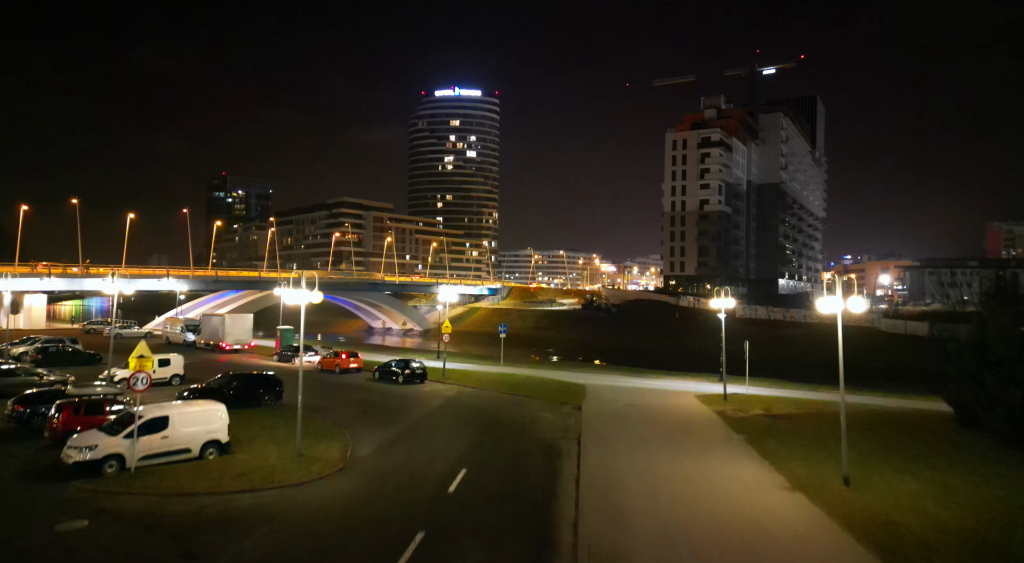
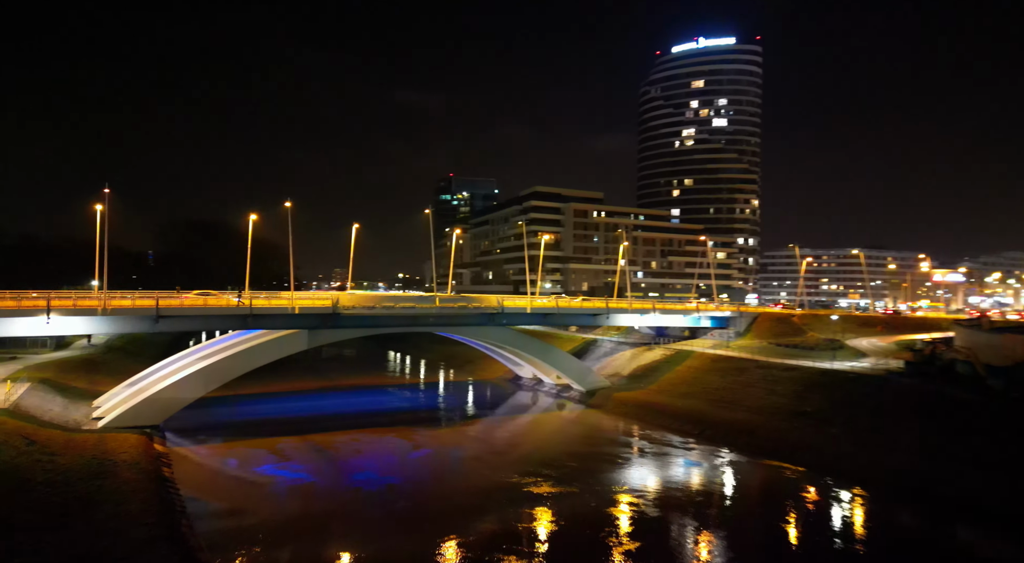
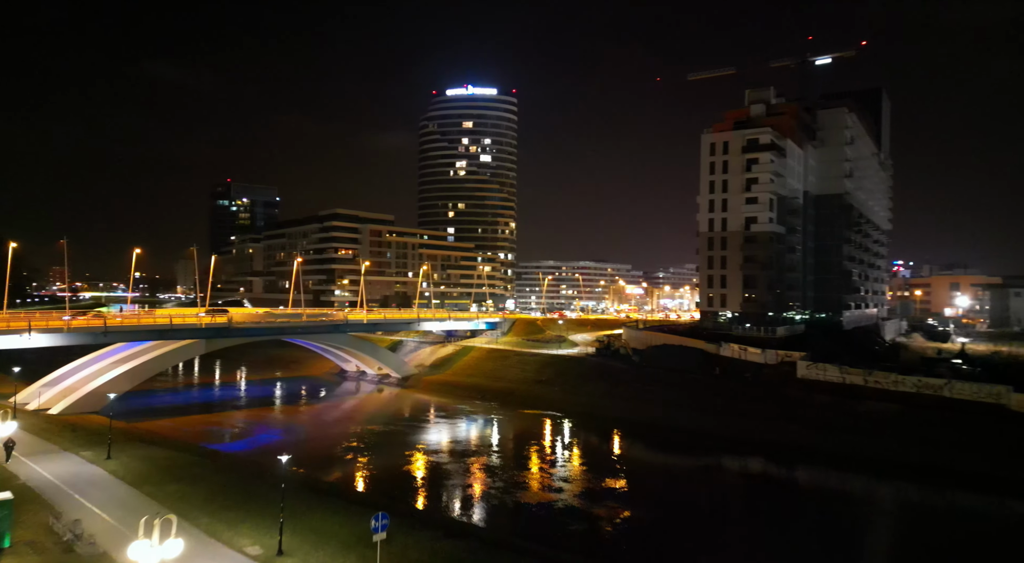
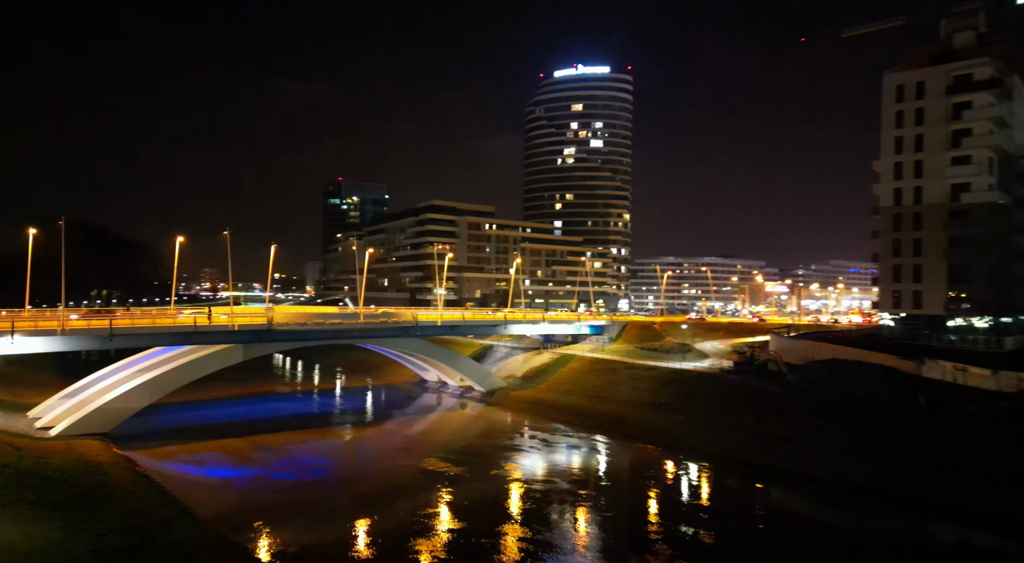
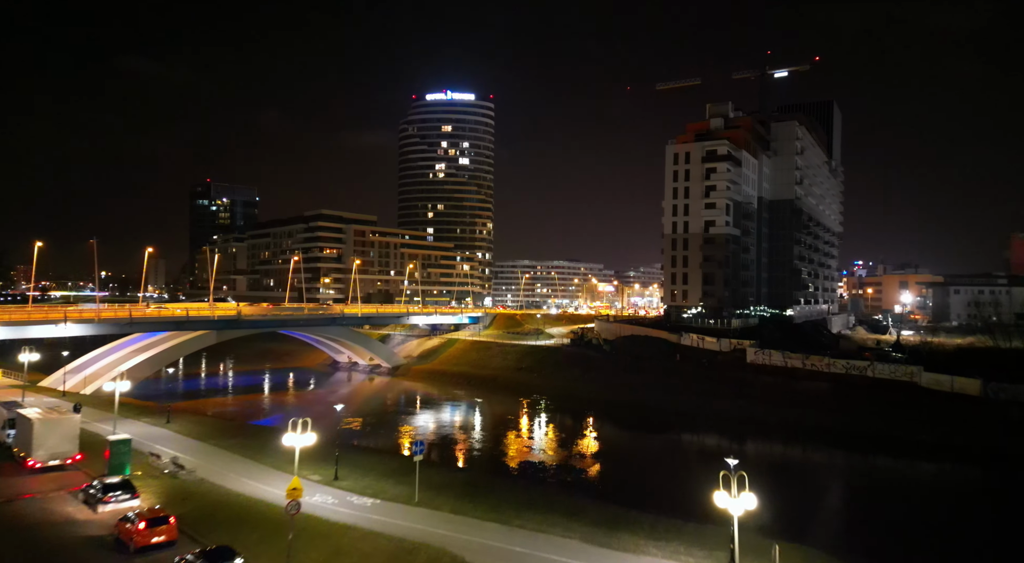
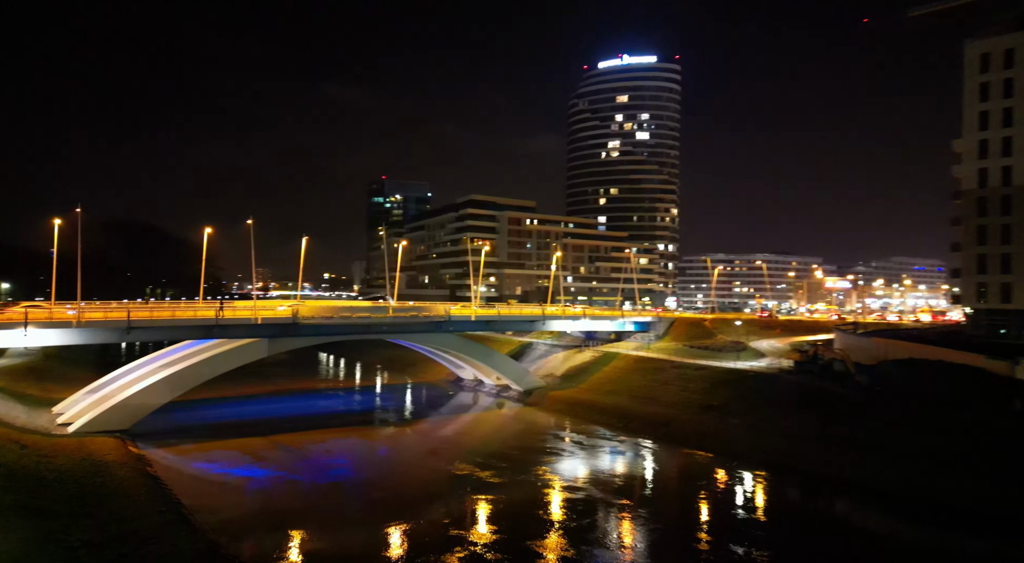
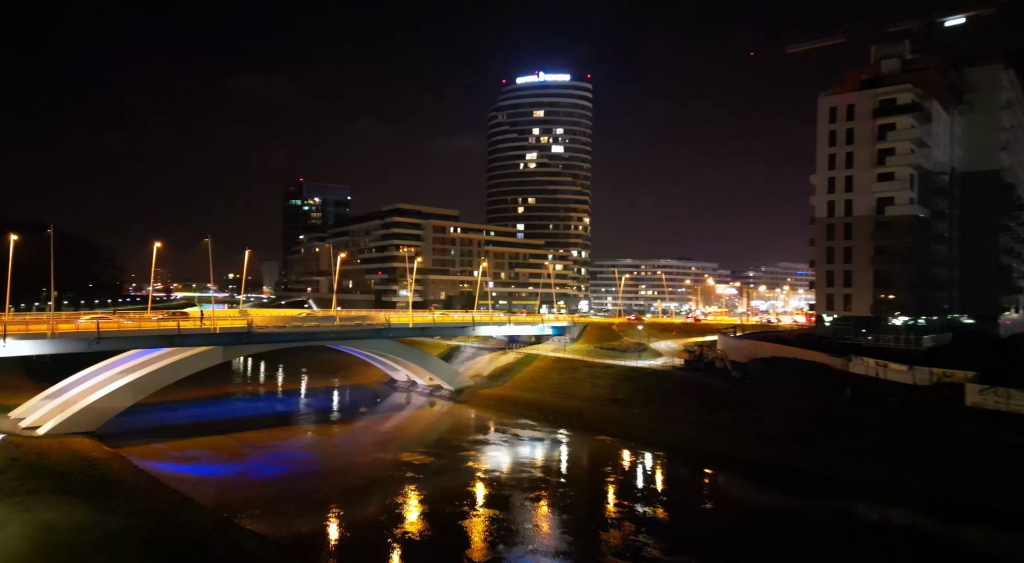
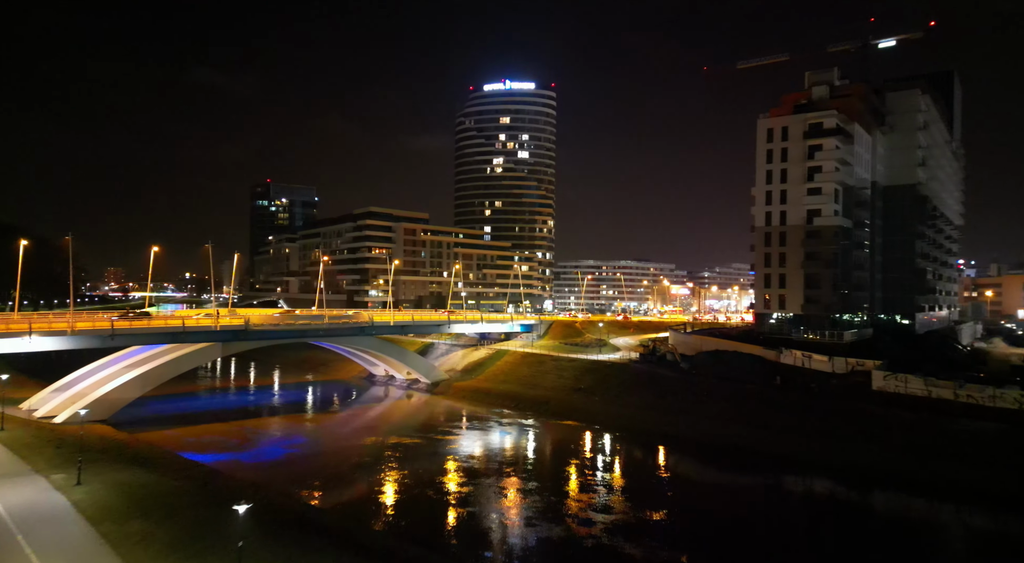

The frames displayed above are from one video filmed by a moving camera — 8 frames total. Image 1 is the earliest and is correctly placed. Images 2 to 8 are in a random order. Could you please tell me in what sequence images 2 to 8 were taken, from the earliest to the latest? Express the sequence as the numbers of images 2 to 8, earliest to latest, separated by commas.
5, 3, 8, 7, 4, 6, 2
